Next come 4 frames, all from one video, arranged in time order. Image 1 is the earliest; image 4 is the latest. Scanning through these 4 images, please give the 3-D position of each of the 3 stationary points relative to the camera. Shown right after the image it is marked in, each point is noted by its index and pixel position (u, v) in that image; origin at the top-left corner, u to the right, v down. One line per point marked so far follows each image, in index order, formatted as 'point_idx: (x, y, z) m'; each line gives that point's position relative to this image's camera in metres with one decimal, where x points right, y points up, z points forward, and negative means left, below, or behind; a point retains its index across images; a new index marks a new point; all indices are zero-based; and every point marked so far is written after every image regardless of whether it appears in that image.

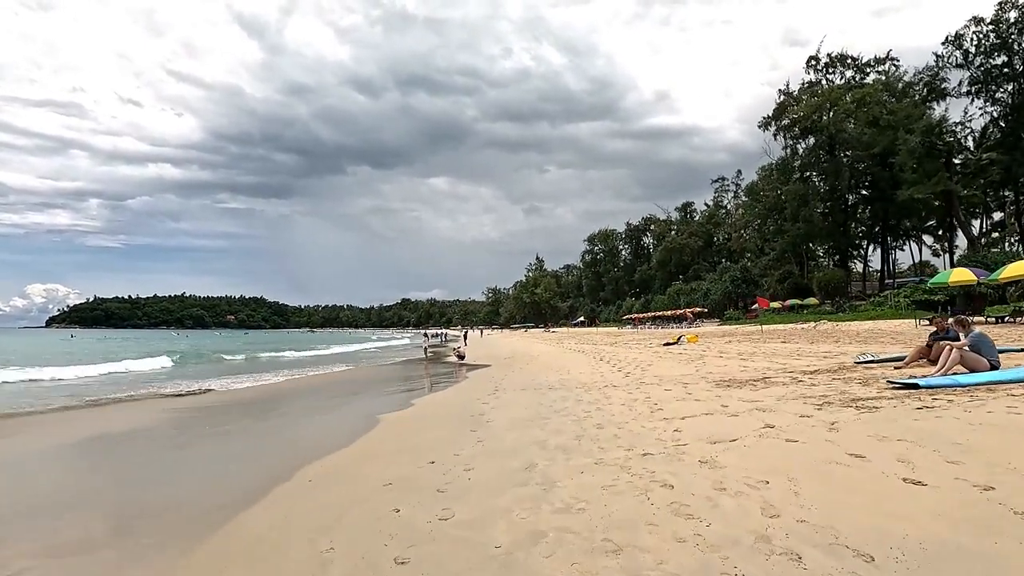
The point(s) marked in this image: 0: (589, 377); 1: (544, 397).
0: (+1.7, -2.0, +12.4) m
1: (+0.5, -1.9, +9.9) m
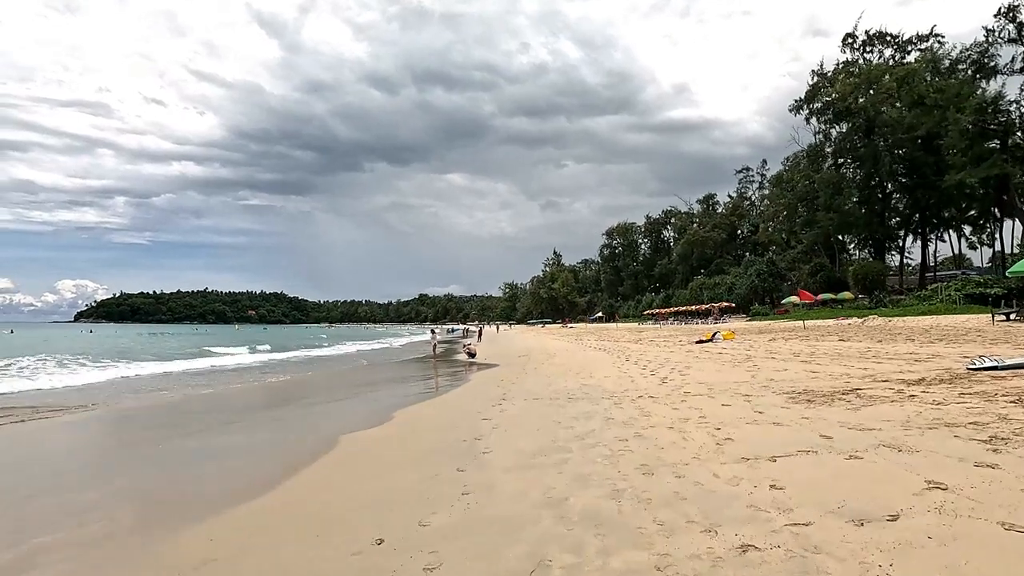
0: (+1.9, -1.7, +10.2) m
1: (+0.7, -1.7, +7.8) m
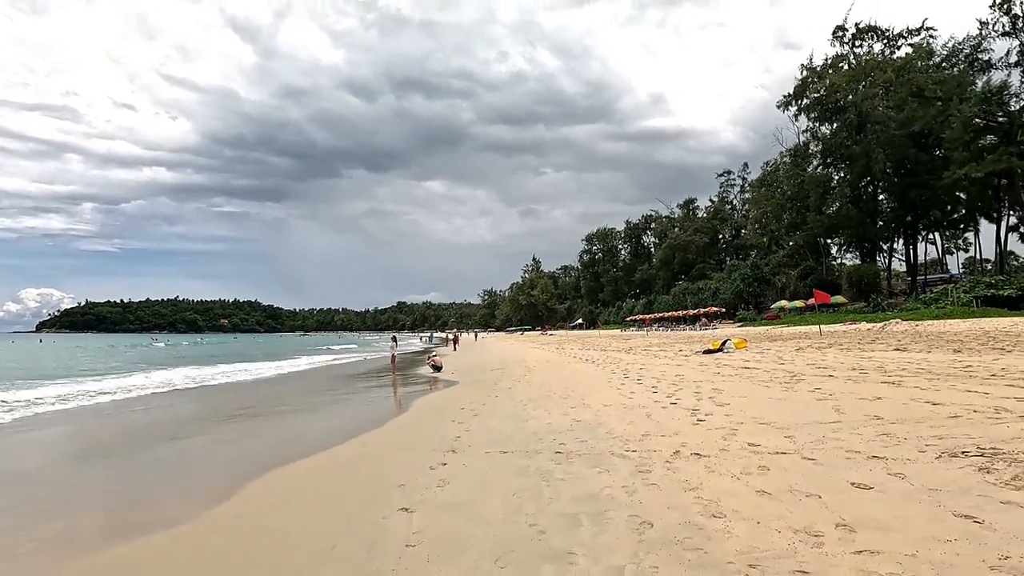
0: (+1.4, -1.6, +6.7) m
1: (+0.2, -1.5, +4.3) m
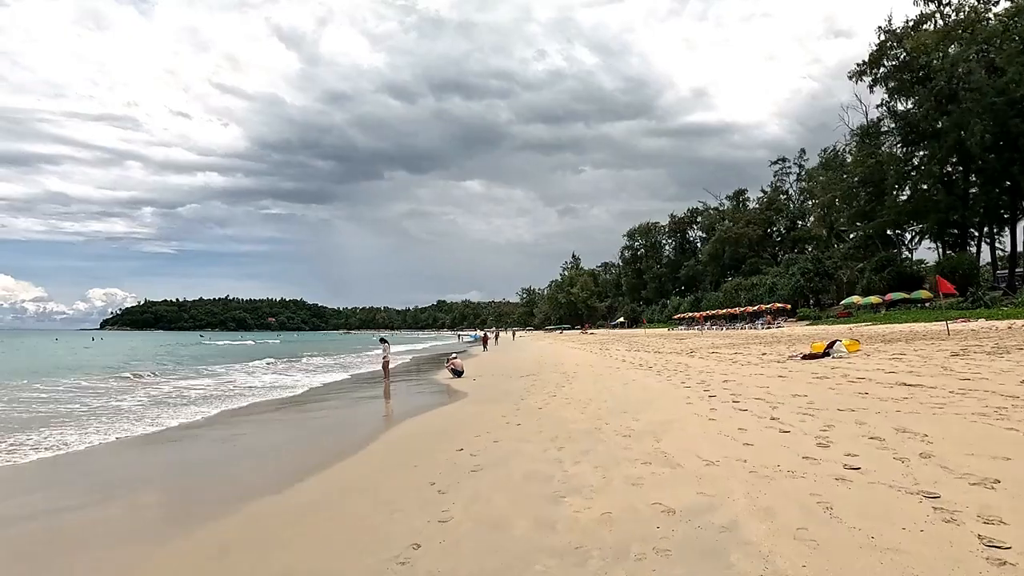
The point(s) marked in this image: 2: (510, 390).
0: (+1.4, -1.2, +2.8) m
1: (+0.1, -1.2, +0.4) m
2: (0.0, -2.6, +14.7) m
